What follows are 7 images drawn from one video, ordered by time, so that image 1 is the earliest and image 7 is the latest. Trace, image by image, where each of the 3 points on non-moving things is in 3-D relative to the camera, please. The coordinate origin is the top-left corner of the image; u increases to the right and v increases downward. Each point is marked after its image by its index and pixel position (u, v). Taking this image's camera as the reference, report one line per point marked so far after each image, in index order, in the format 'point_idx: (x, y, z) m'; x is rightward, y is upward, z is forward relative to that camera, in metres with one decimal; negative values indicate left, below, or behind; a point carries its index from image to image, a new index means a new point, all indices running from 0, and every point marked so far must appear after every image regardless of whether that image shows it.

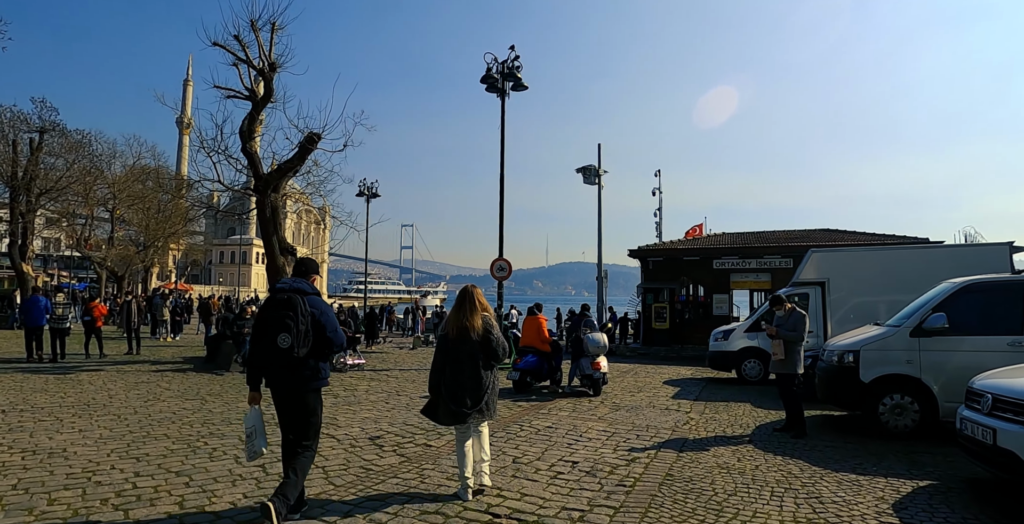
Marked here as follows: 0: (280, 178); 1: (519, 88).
0: (-5.8, +2.1, +14.2) m
1: (+0.2, +4.8, +16.2) m
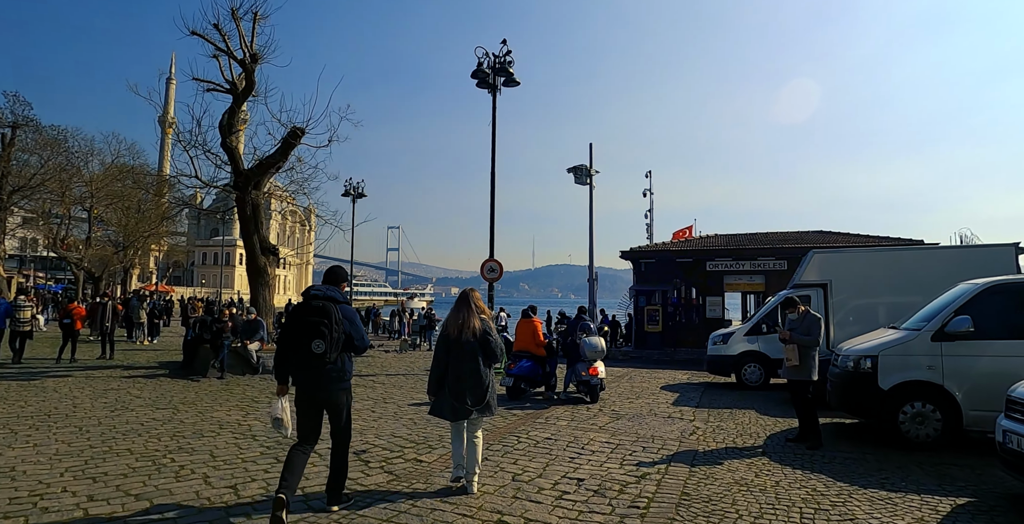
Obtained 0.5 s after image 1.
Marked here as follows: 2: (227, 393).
0: (-5.9, +2.1, +13.6) m
1: (0.0, +4.8, +15.7) m
2: (-5.1, -2.4, +10.5) m
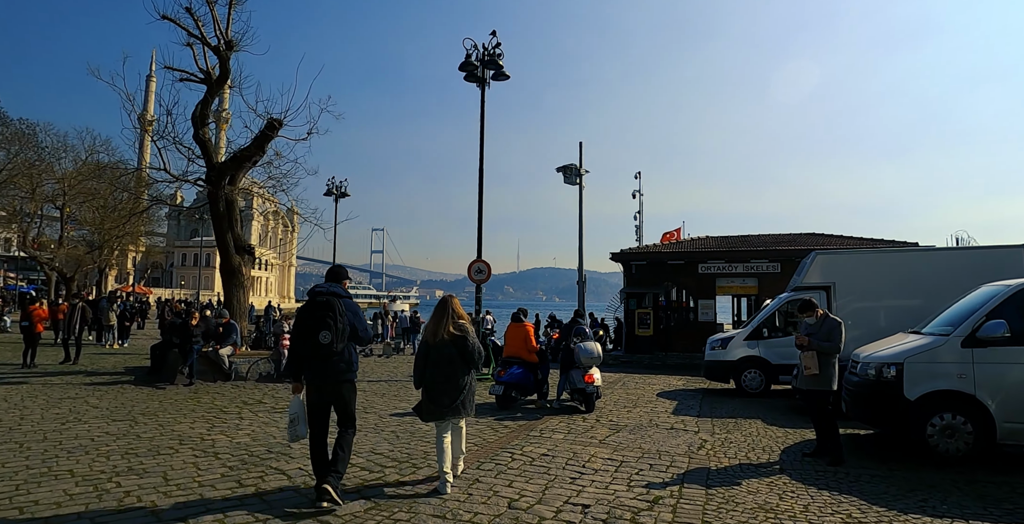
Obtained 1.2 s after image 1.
0: (-6.2, +2.1, +12.8) m
1: (-0.3, +4.8, +15.1) m
2: (-5.3, -2.3, +9.7) m
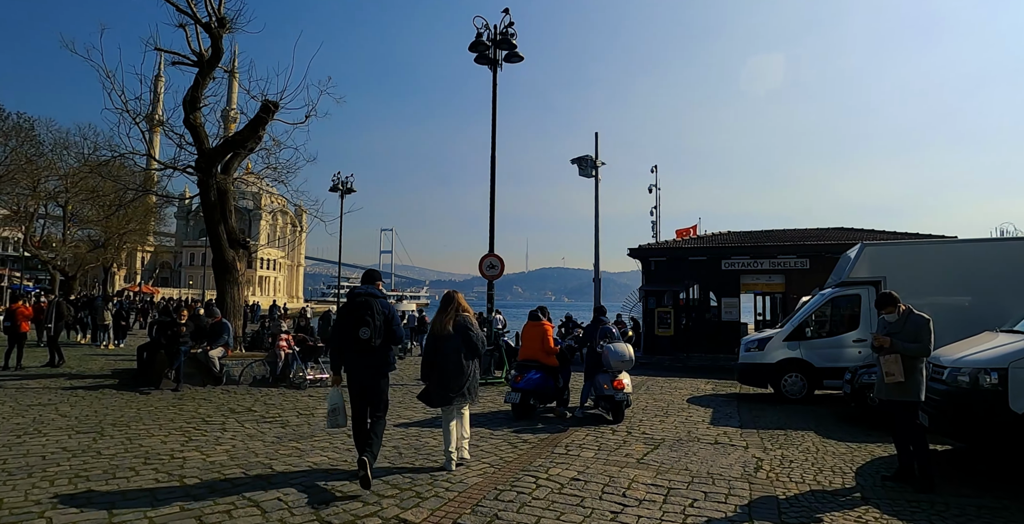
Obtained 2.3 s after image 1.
0: (-5.9, +2.2, +11.8) m
1: (0.0, +4.9, +14.1) m
2: (-5.0, -2.2, +8.7) m
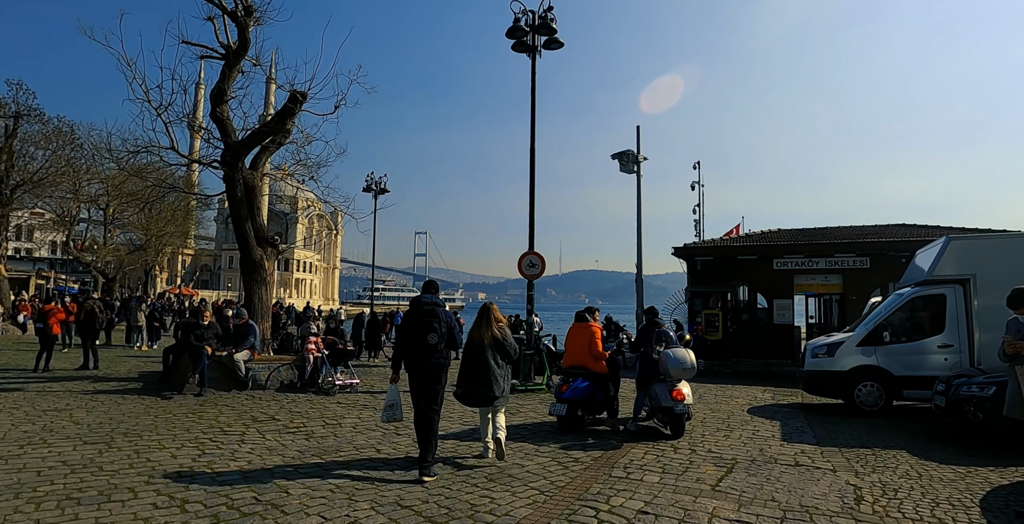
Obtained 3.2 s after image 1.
0: (-5.1, +2.3, +11.3) m
1: (+0.9, +5.0, +13.2) m
2: (-4.4, -2.2, +8.1) m
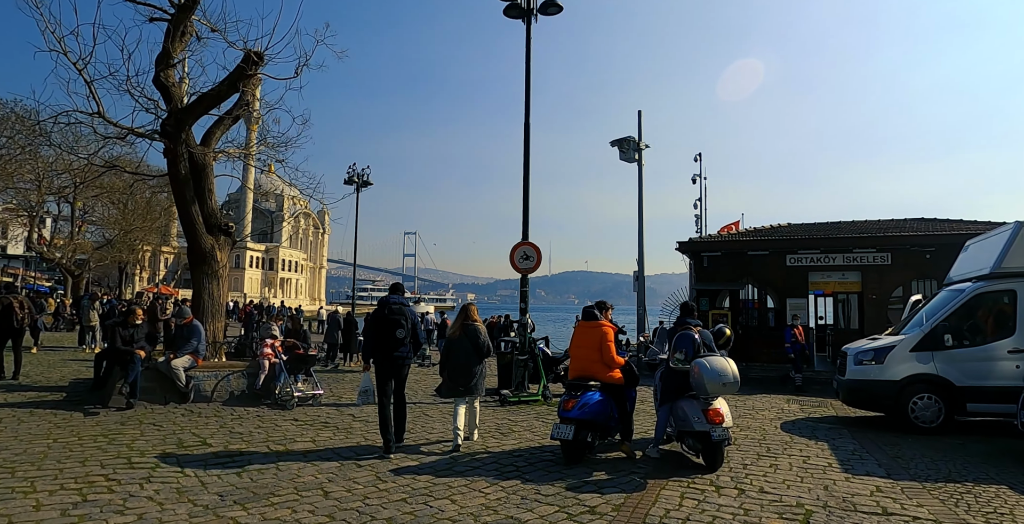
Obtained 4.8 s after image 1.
0: (-5.2, +2.4, +9.6) m
1: (+0.8, +5.1, +11.6) m
2: (-4.5, -2.0, +6.4) m
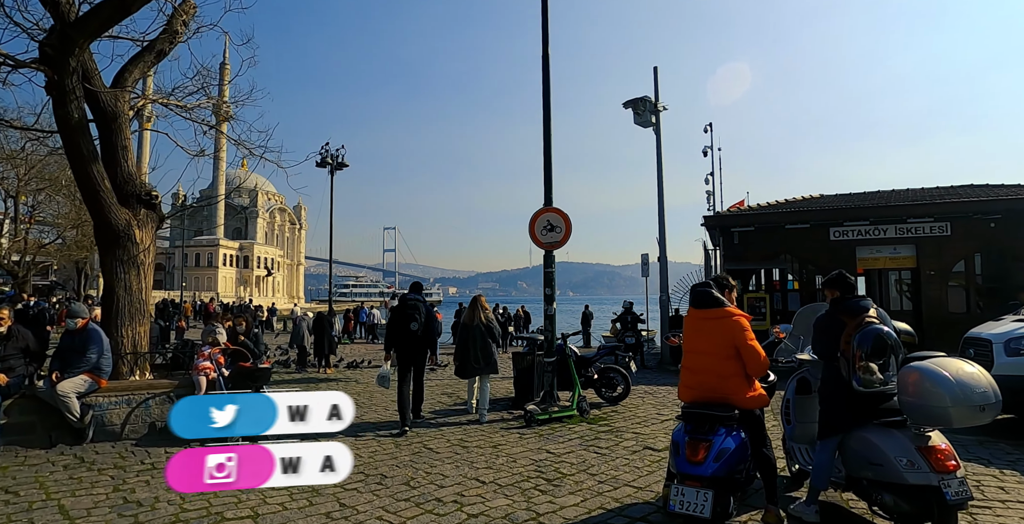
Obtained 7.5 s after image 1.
0: (-4.9, +2.7, +6.9) m
1: (+0.9, +5.5, +9.0) m
2: (-4.0, -1.8, +3.8) m
